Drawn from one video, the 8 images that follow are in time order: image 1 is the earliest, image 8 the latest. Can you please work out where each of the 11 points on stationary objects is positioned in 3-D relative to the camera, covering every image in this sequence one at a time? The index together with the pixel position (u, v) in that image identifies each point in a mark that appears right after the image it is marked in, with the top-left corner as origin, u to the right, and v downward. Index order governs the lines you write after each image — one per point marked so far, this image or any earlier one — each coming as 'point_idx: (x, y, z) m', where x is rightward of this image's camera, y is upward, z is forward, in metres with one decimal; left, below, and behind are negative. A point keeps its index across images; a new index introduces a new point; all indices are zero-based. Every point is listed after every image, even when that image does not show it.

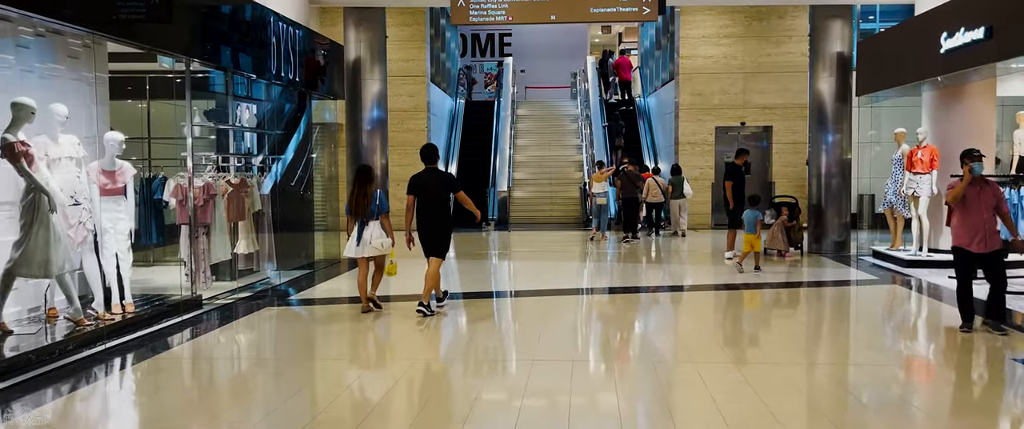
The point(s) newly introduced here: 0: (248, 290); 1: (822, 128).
0: (-2.2, -0.6, +7.3) m
1: (+3.6, +1.0, +10.1) m
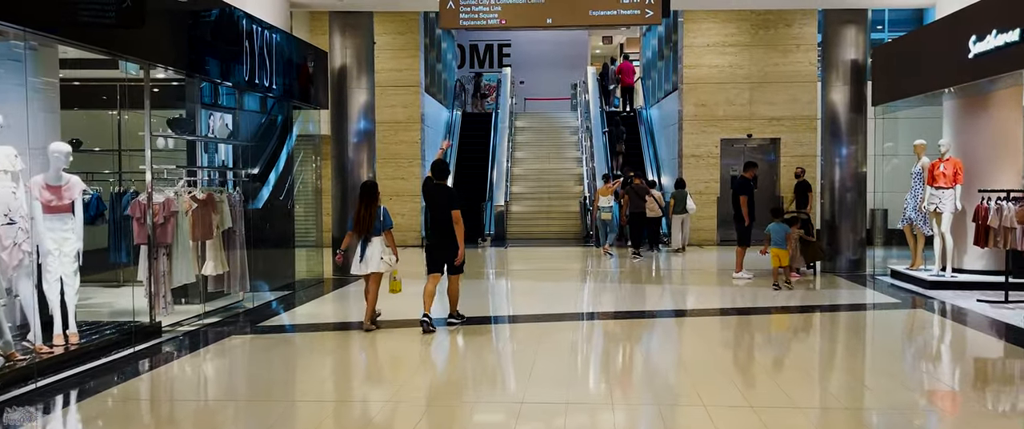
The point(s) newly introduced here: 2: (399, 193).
0: (-2.3, -0.8, +6.8) m
1: (+3.5, +0.8, +9.6) m
2: (-1.8, +0.4, +13.8) m
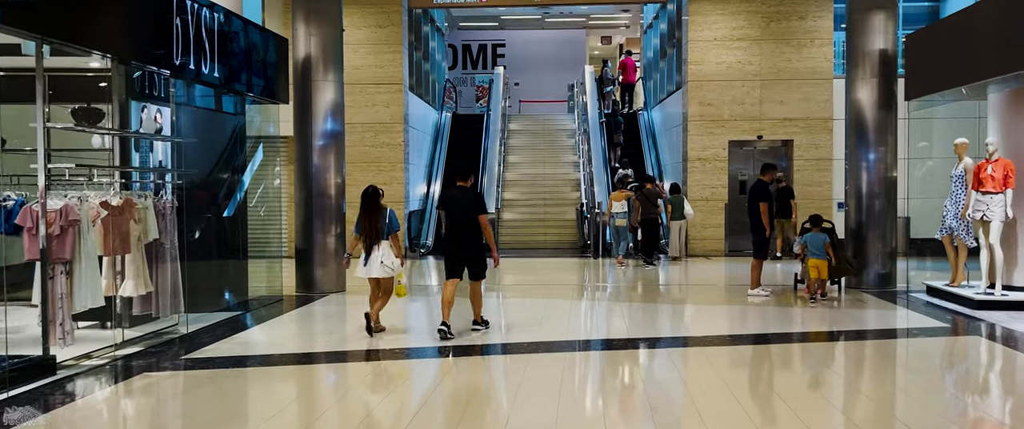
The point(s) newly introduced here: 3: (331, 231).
0: (-2.4, -0.8, +5.7) m
1: (+3.4, +0.7, +8.5) m
2: (-1.9, +0.2, +12.8) m
3: (-1.8, -0.2, +8.4) m
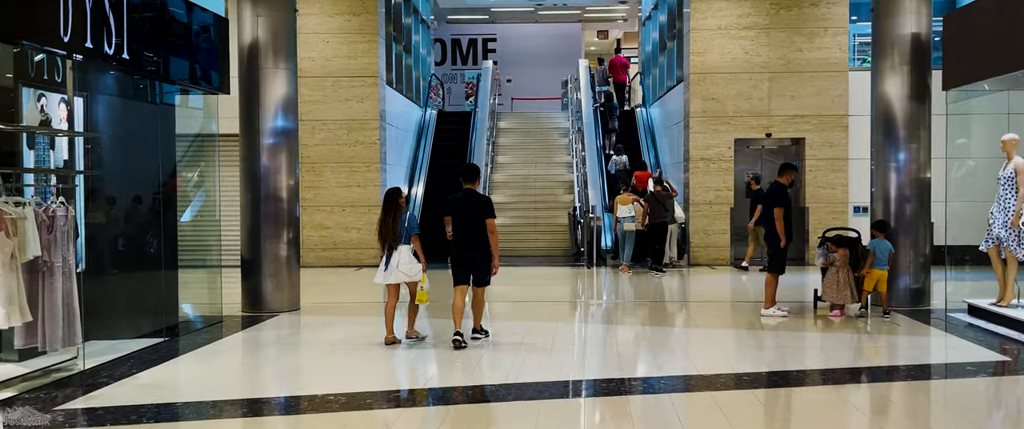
0: (-2.6, -0.9, +4.6) m
1: (+3.2, +0.6, +7.5) m
2: (-2.1, +0.2, +11.7) m
3: (-1.9, -0.2, +7.3) m
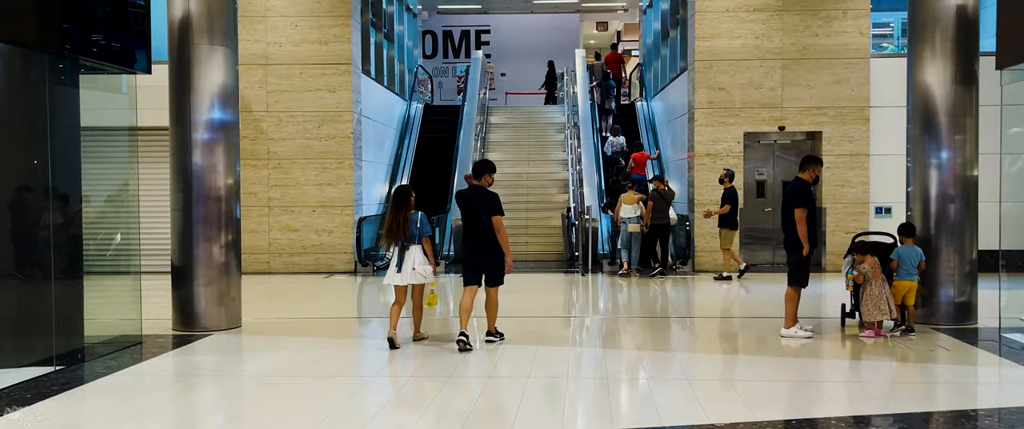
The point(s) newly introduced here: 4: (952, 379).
0: (-2.8, -0.9, +3.6) m
1: (+3.1, +0.6, +6.4) m
2: (-2.3, +0.1, +10.6) m
3: (-2.1, -0.2, +6.3) m
4: (+2.5, -0.9, +5.0) m
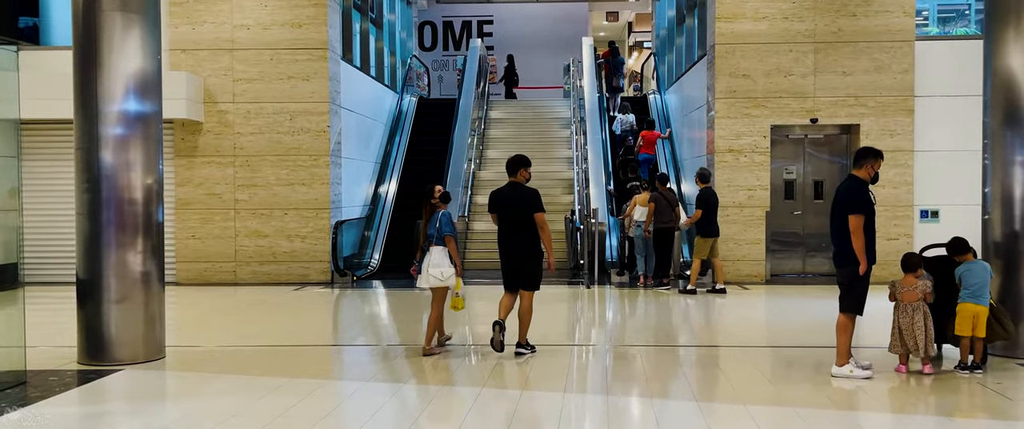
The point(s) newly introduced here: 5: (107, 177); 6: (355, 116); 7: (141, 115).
0: (-2.9, -1.0, +2.4) m
1: (+3.0, +0.6, +5.1) m
2: (-2.3, +0.1, +9.5) m
3: (-2.2, -0.3, +5.1) m
4: (+2.4, -1.0, +3.7) m
5: (-2.3, +0.3, +5.1) m
6: (-1.9, +1.2, +10.7) m
7: (-2.2, +0.7, +5.1) m
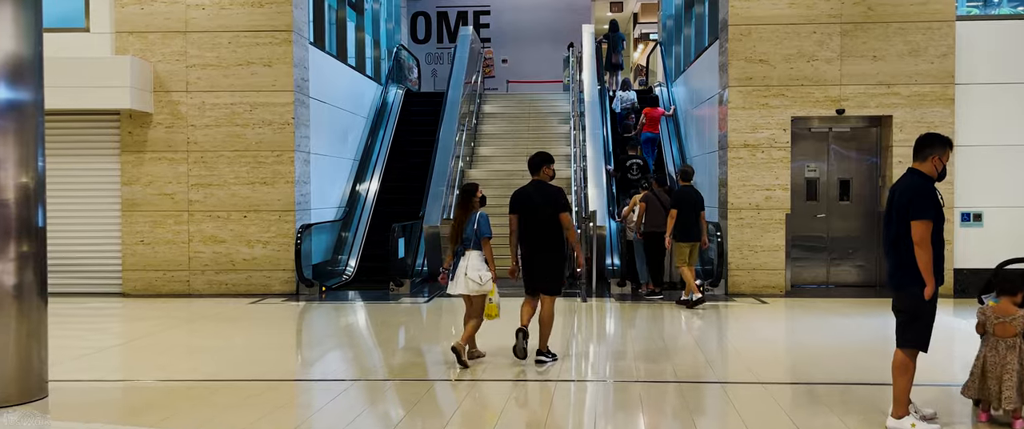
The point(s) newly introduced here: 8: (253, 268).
0: (-3.1, -1.0, +1.4) m
1: (+2.8, +0.5, +4.1) m
2: (-2.4, +0.1, +8.4) m
3: (-2.4, -0.3, +4.1) m
4: (+2.3, -1.0, +2.7) m
5: (-2.5, +0.2, +4.0) m
6: (-2.0, +1.2, +9.7) m
7: (-2.3, +0.6, +4.1) m
8: (-2.5, -0.5, +8.4) m
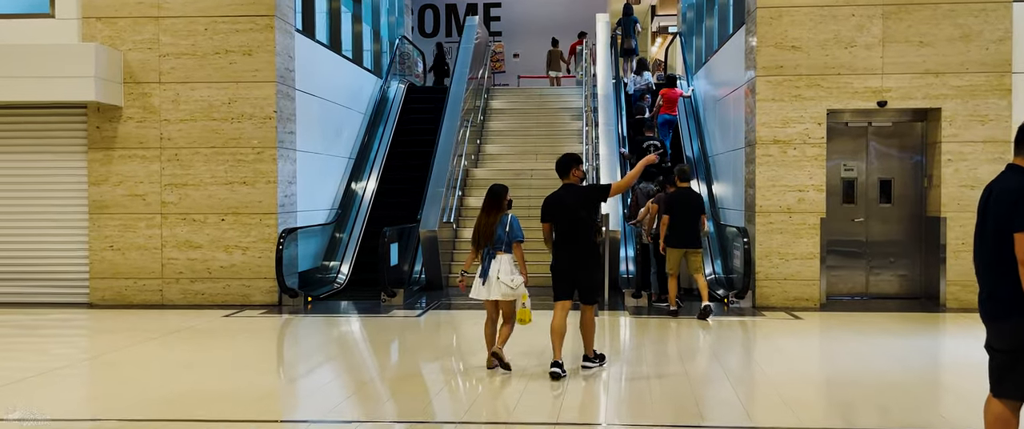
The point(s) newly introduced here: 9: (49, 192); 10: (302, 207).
0: (-3.2, -1.0, +0.6) m
1: (+2.7, +0.5, +3.2) m
2: (-2.4, +0.1, +7.7) m
3: (-2.4, -0.3, +3.3) m
4: (+2.2, -1.0, +1.8) m
5: (-2.5, +0.2, +3.3) m
6: (-2.0, +1.2, +8.9) m
7: (-2.4, +0.6, +3.3) m
8: (-2.5, -0.5, +7.7) m
9: (-4.1, +0.2, +7.8) m
10: (-2.0, +0.1, +8.4) m
